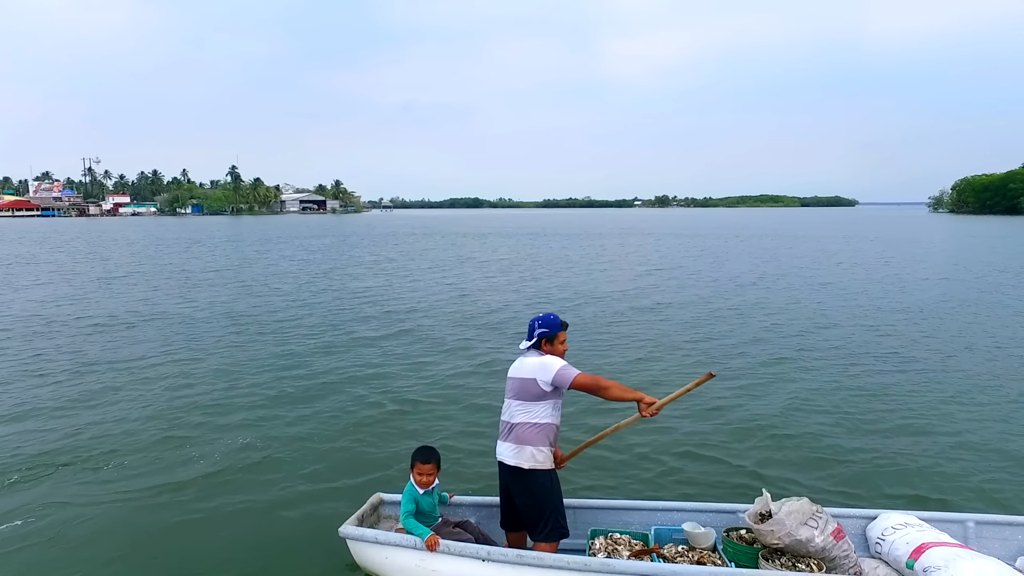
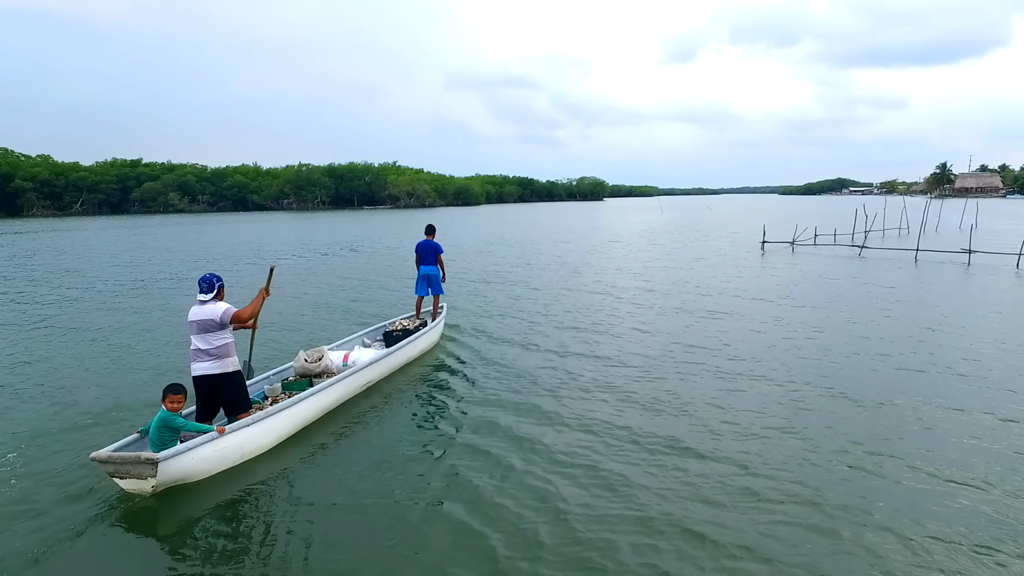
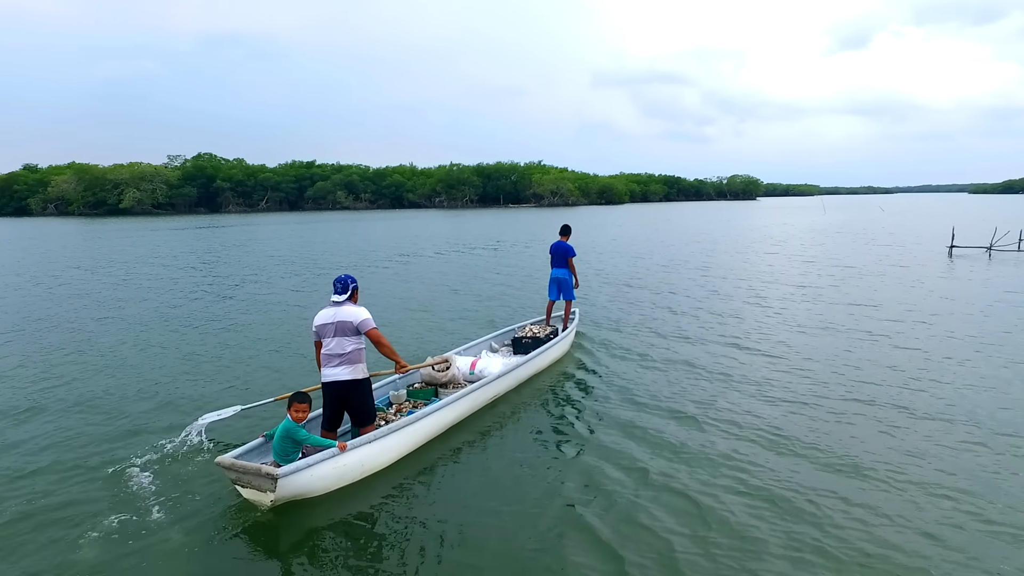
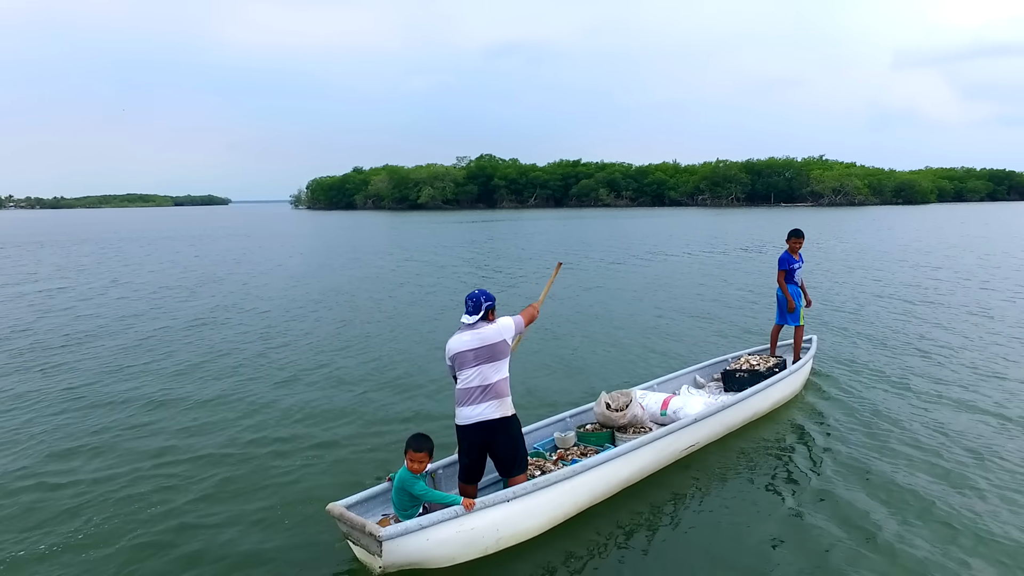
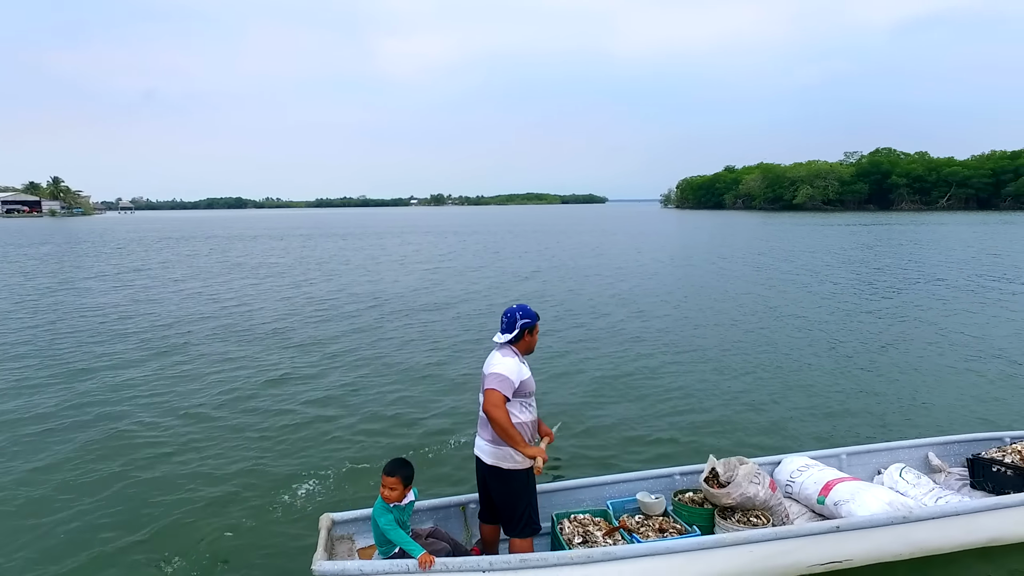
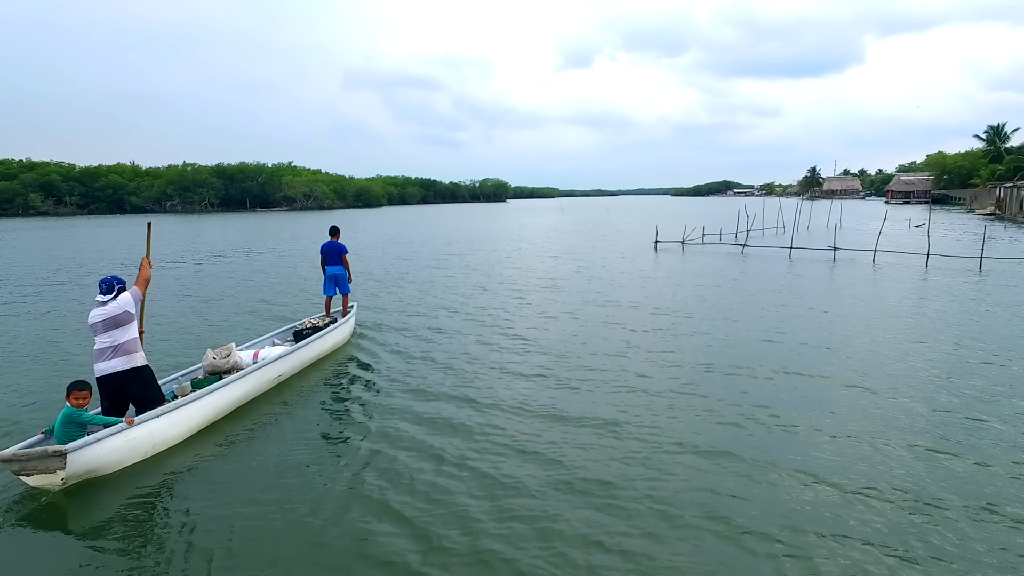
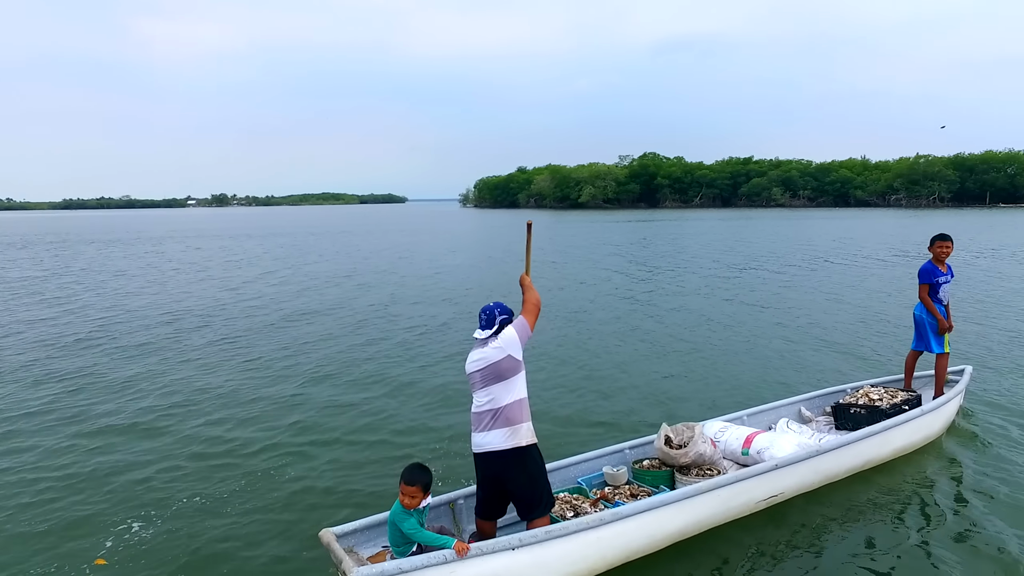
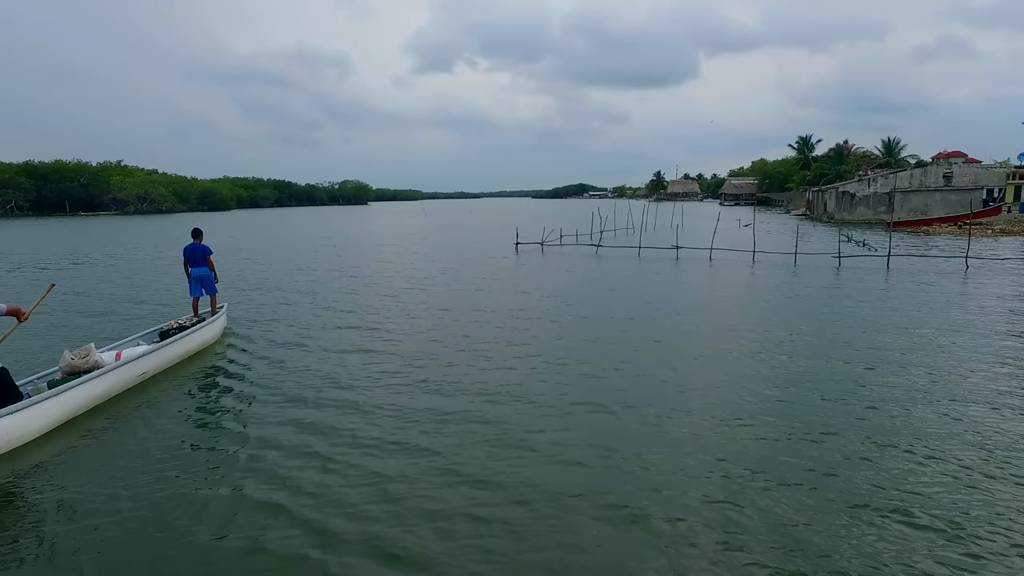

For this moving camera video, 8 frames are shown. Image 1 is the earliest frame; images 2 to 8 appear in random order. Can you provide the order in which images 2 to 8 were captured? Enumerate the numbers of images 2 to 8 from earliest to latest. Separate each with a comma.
5, 7, 4, 3, 2, 6, 8
